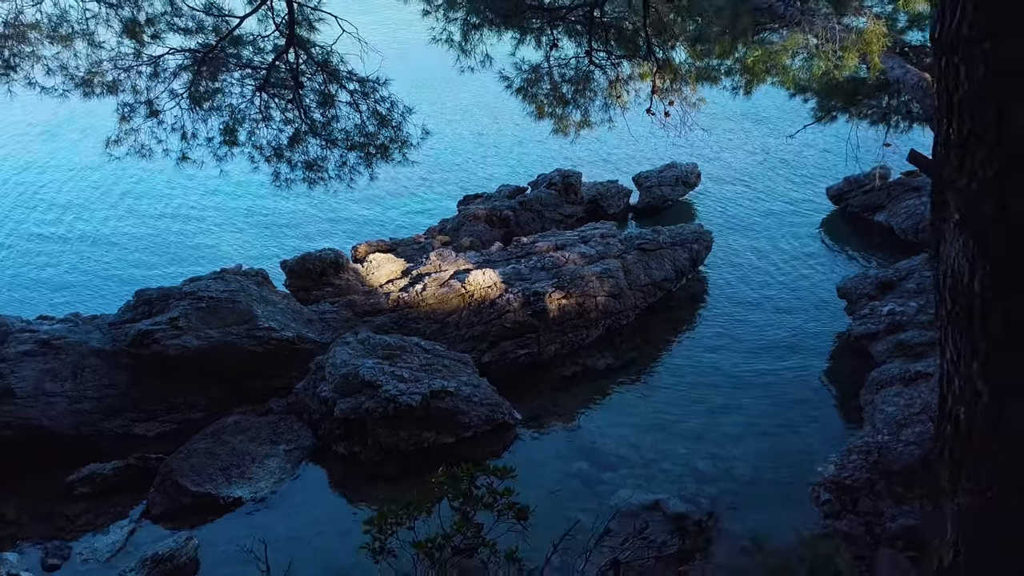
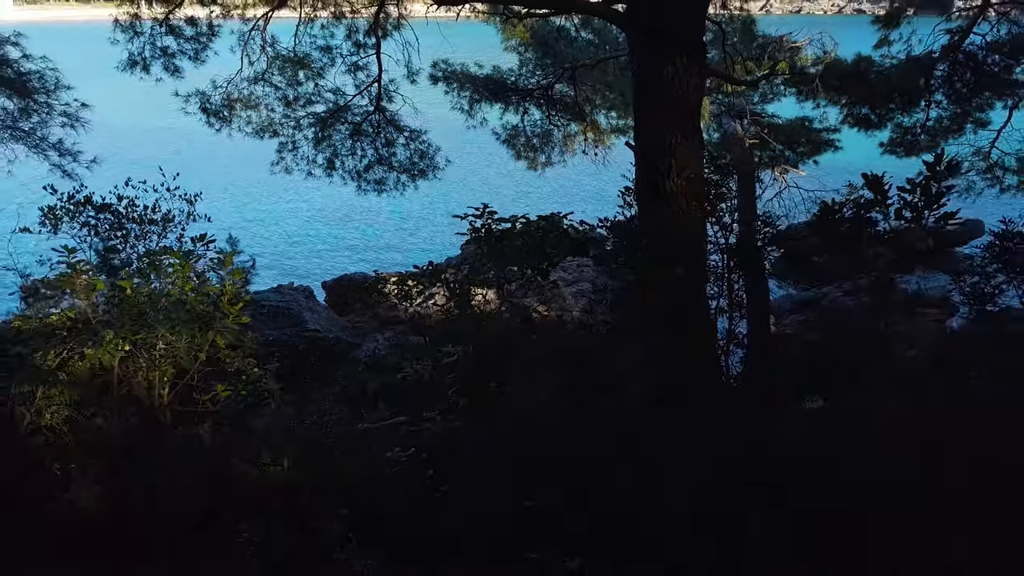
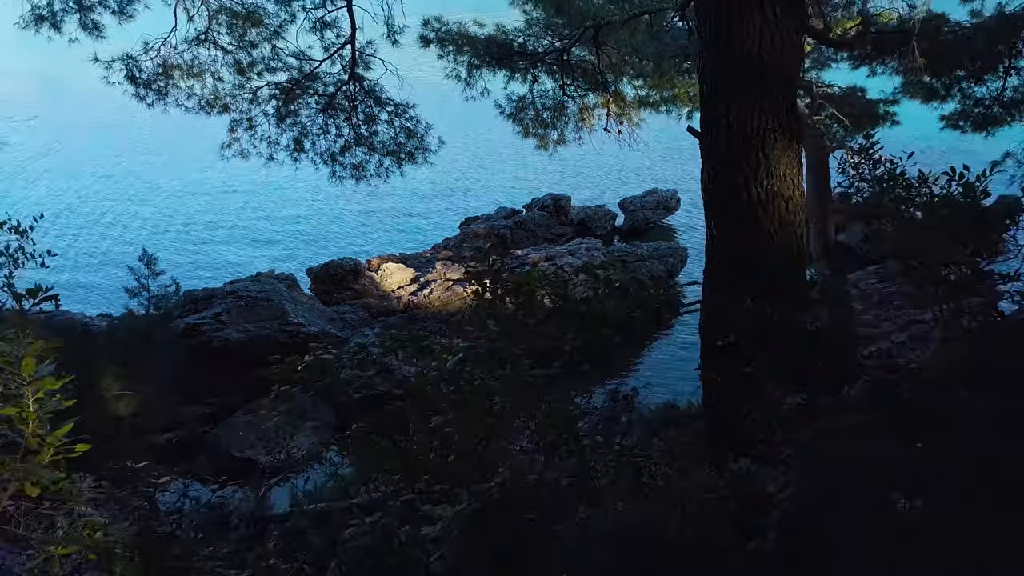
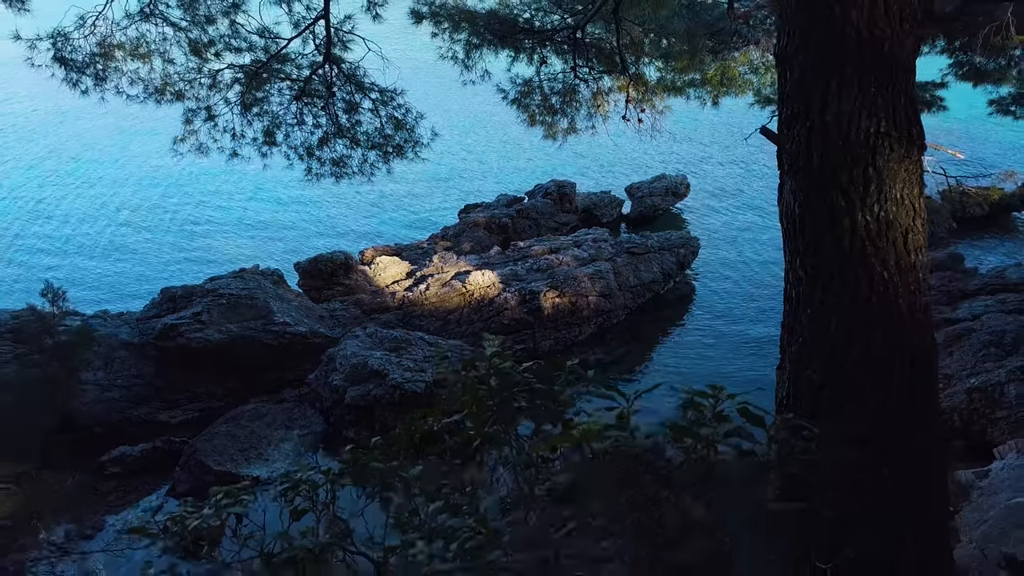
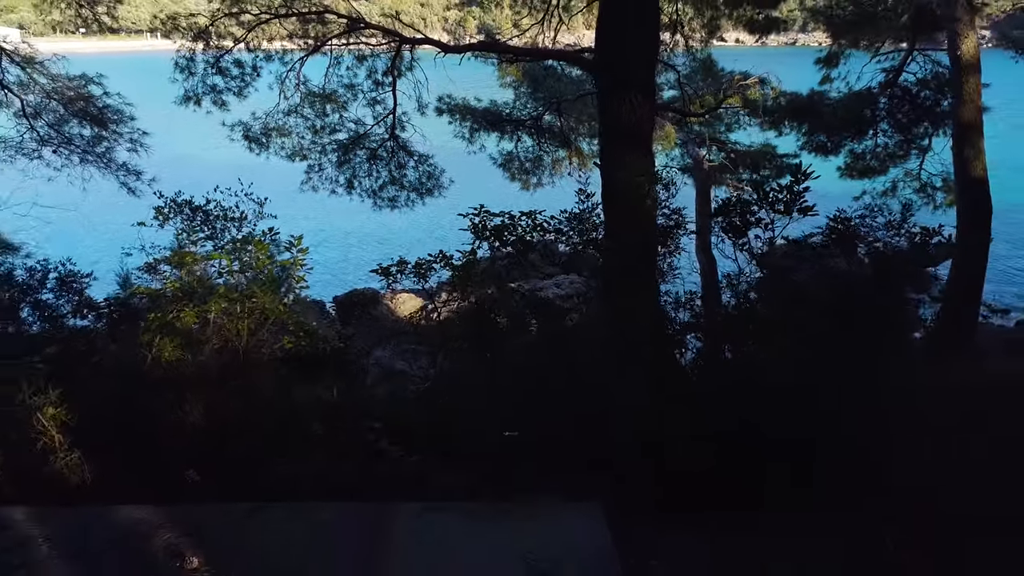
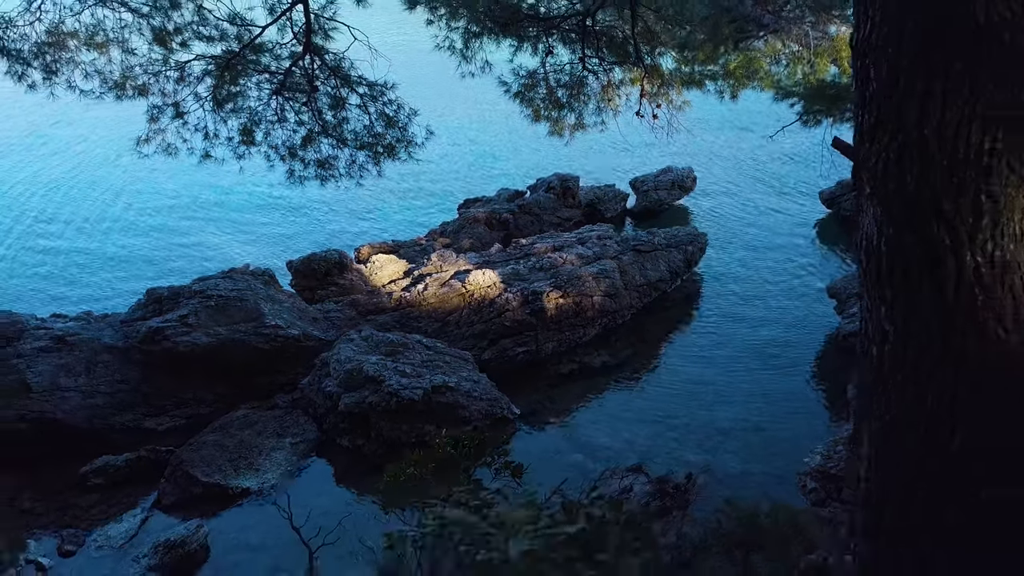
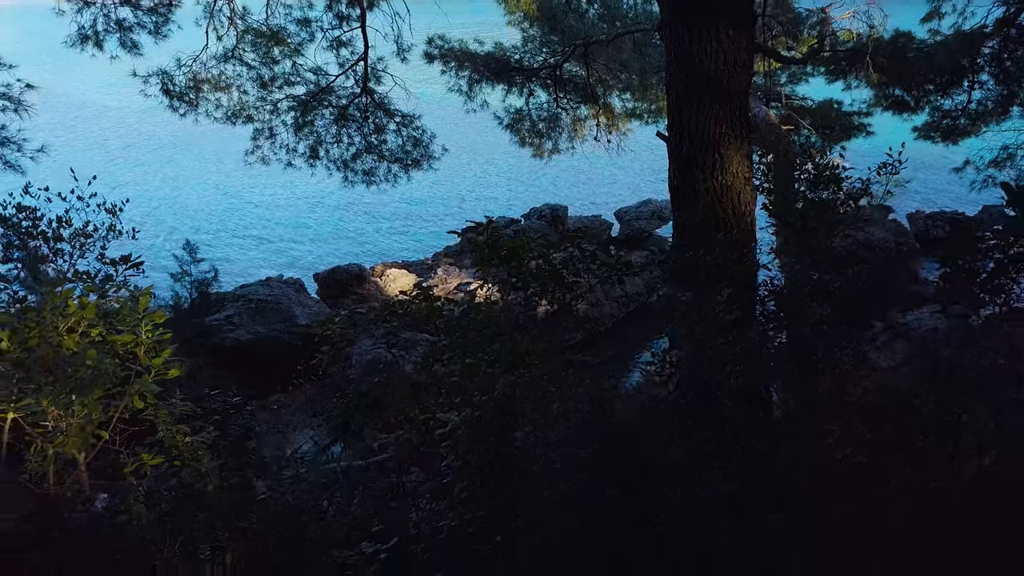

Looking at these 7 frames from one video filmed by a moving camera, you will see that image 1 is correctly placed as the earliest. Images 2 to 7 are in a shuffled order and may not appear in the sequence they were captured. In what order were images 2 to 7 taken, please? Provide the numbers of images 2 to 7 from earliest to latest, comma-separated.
6, 4, 3, 7, 2, 5
